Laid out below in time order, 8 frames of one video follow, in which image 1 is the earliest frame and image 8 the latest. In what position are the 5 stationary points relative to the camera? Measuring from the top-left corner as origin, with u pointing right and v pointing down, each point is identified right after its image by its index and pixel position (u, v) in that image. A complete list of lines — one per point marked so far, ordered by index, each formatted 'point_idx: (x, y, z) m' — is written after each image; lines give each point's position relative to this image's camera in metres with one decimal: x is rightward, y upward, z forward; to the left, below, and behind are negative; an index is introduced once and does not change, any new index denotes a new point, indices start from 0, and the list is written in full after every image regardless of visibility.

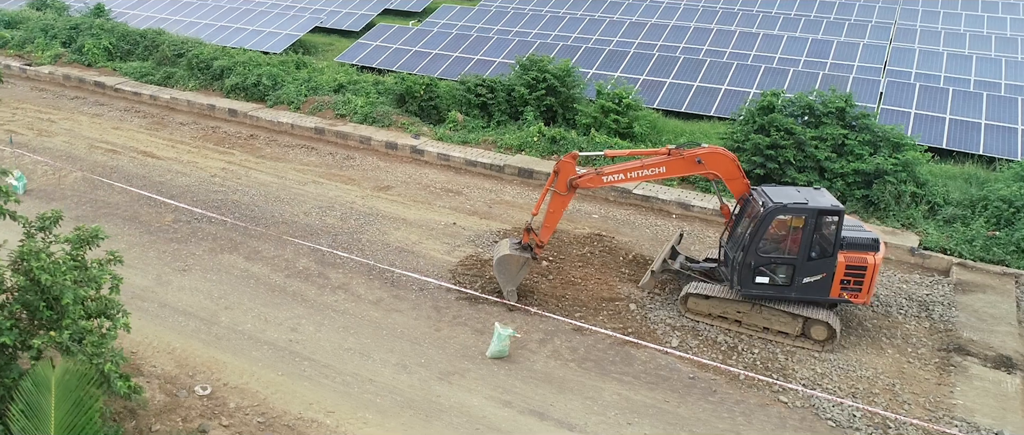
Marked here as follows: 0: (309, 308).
0: (-2.2, -0.9, +8.9) m
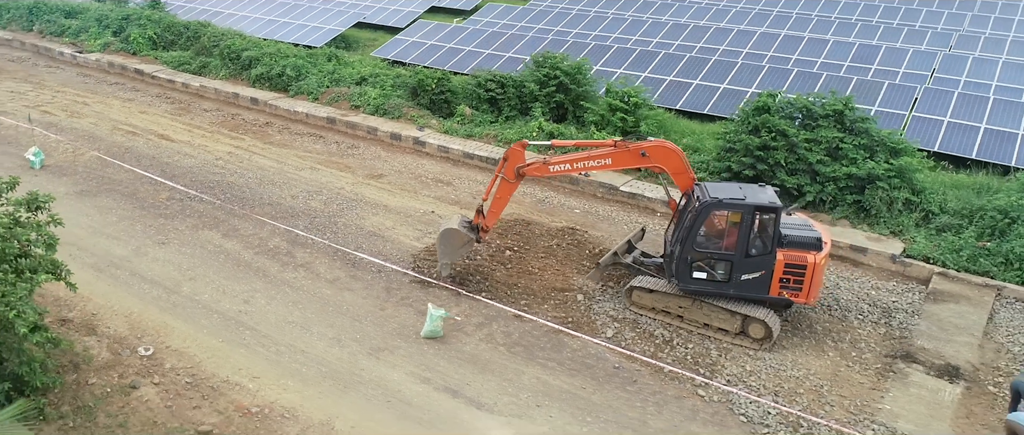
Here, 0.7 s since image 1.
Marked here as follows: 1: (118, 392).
0: (-2.7, -0.7, +9.4) m
1: (-3.4, -1.5, +7.2) m
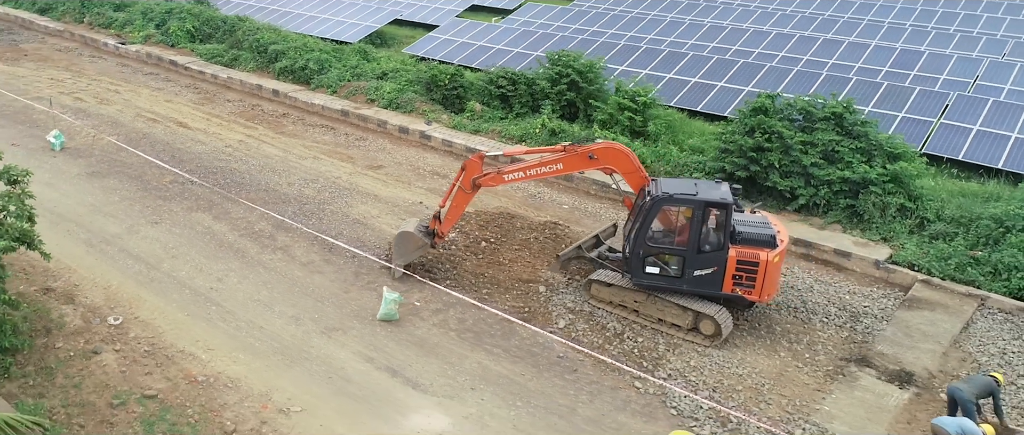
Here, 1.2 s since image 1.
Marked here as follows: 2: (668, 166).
0: (-3.1, -0.5, +9.9) m
1: (-4.0, -1.3, +7.8) m
2: (+2.6, +0.9, +14.1) m
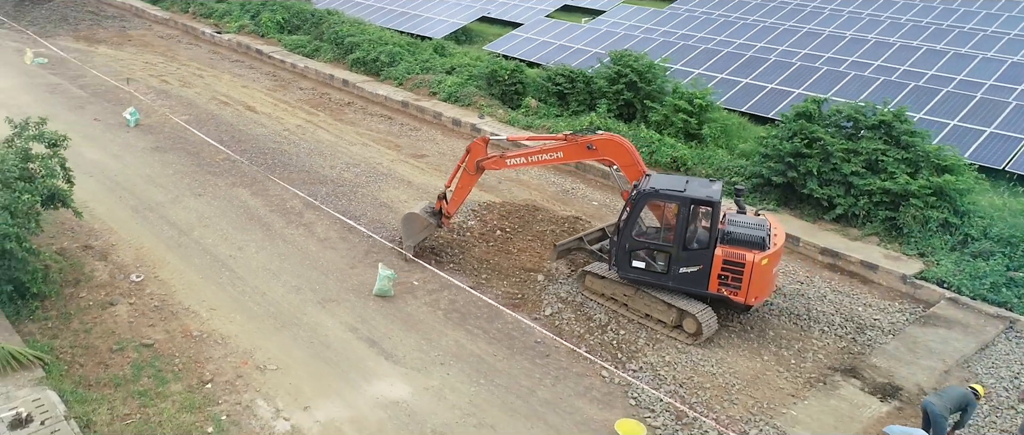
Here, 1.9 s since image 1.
0: (-3.1, -0.2, +10.6) m
1: (-4.2, -0.9, +8.6) m
2: (+3.3, +0.8, +14.0) m
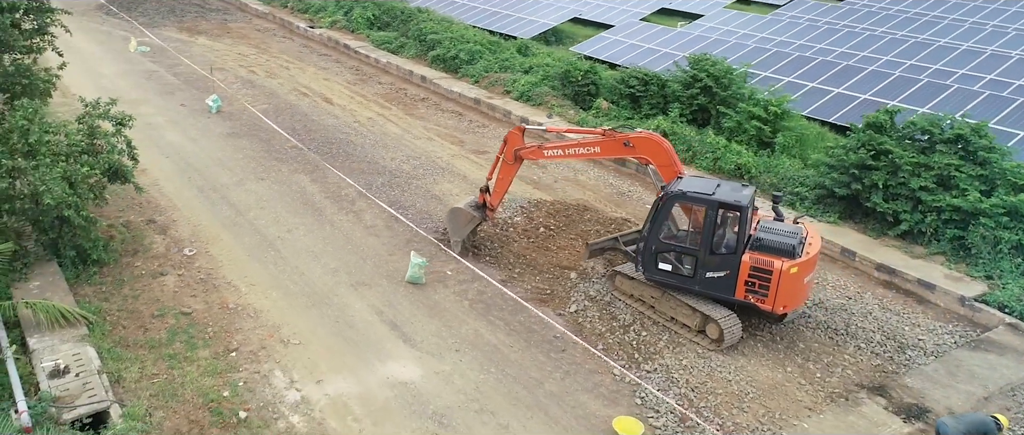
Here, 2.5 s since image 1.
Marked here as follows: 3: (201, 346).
0: (-2.6, 0.0, +11.1) m
1: (-4.0, -0.6, +9.3) m
2: (+4.3, +0.6, +13.7) m
3: (-3.0, -1.2, +8.0) m
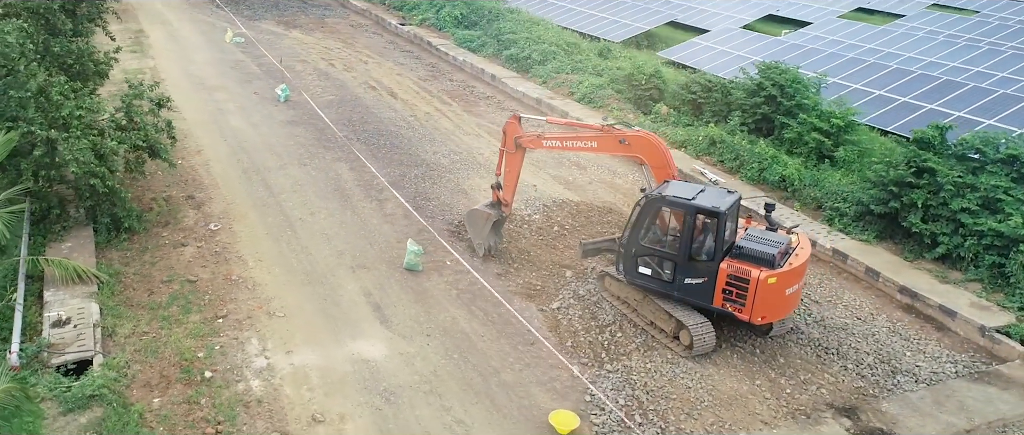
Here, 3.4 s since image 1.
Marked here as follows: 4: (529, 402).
0: (-2.4, +0.2, +11.7) m
1: (-4.1, -0.3, +10.1) m
2: (+4.8, +0.4, +13.2) m
3: (-3.3, -1.0, +8.7) m
4: (+0.2, -1.7, +7.8) m
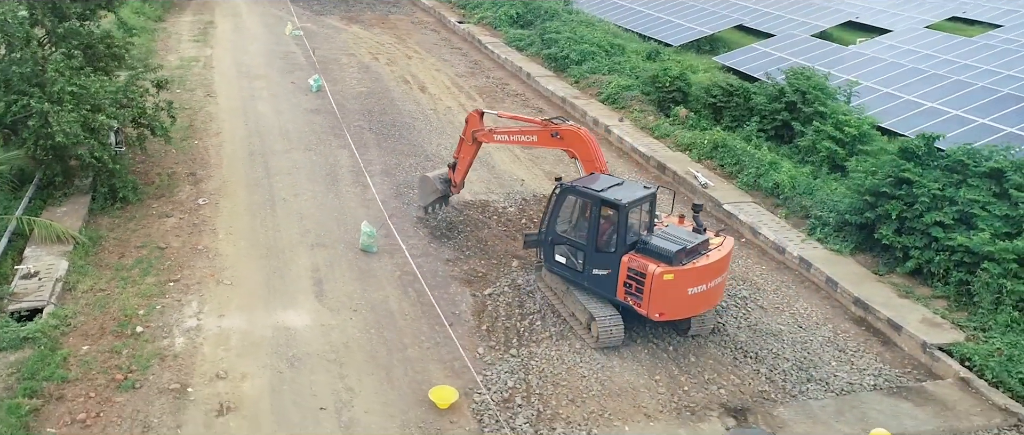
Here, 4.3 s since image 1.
0: (-2.7, +0.4, +12.5) m
1: (-4.7, 0.0, +11.1) m
2: (+4.6, +0.3, +13.0) m
3: (-4.1, -0.6, +9.6) m
4: (-0.9, -1.6, +8.2) m
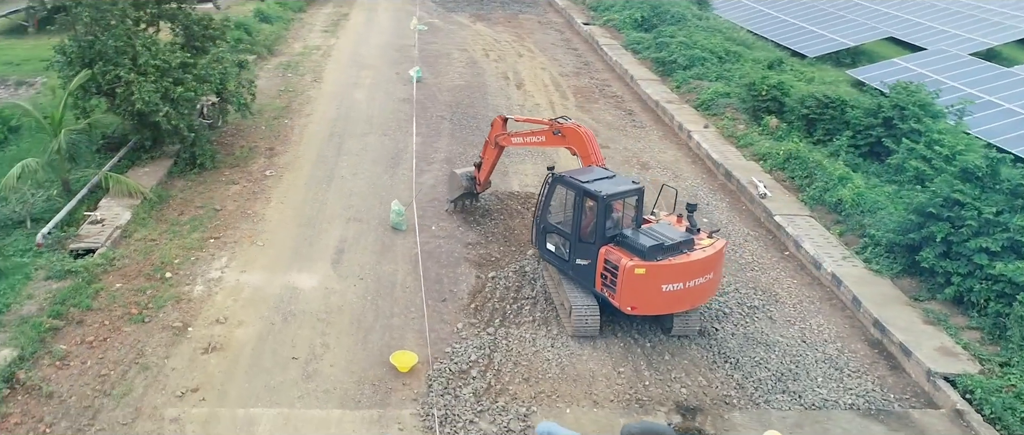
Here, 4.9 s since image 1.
0: (-2.0, +0.8, +13.3) m
1: (-4.2, +0.5, +12.4) m
2: (+5.2, 0.0, +12.4) m
3: (-4.0, -0.2, +10.9) m
4: (-1.2, -1.3, +8.8) m
